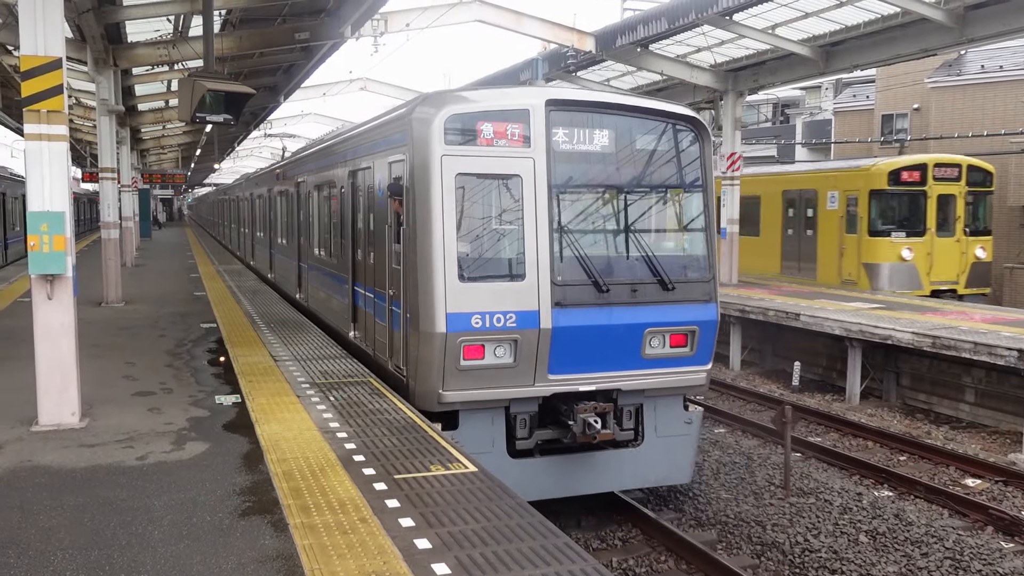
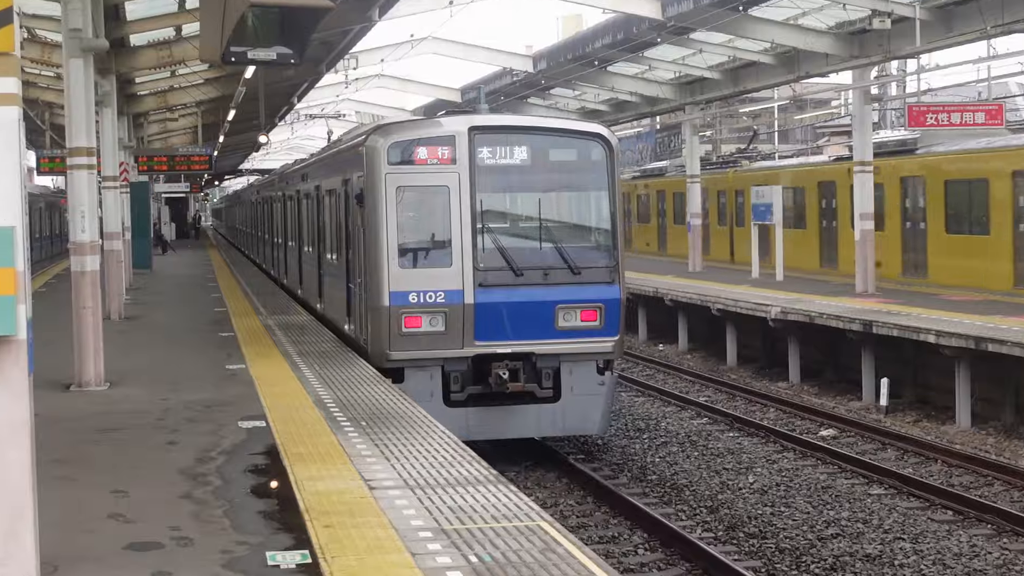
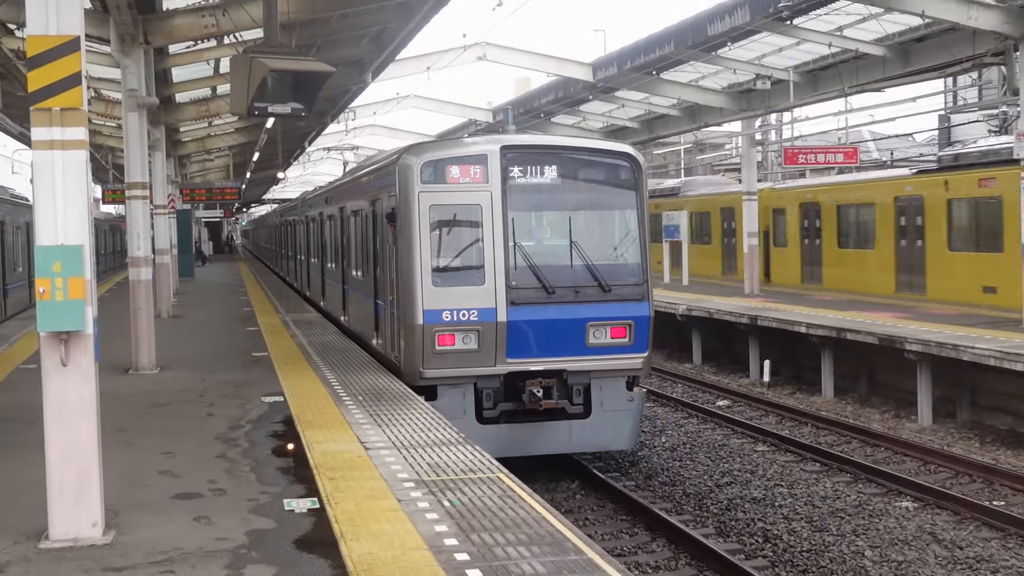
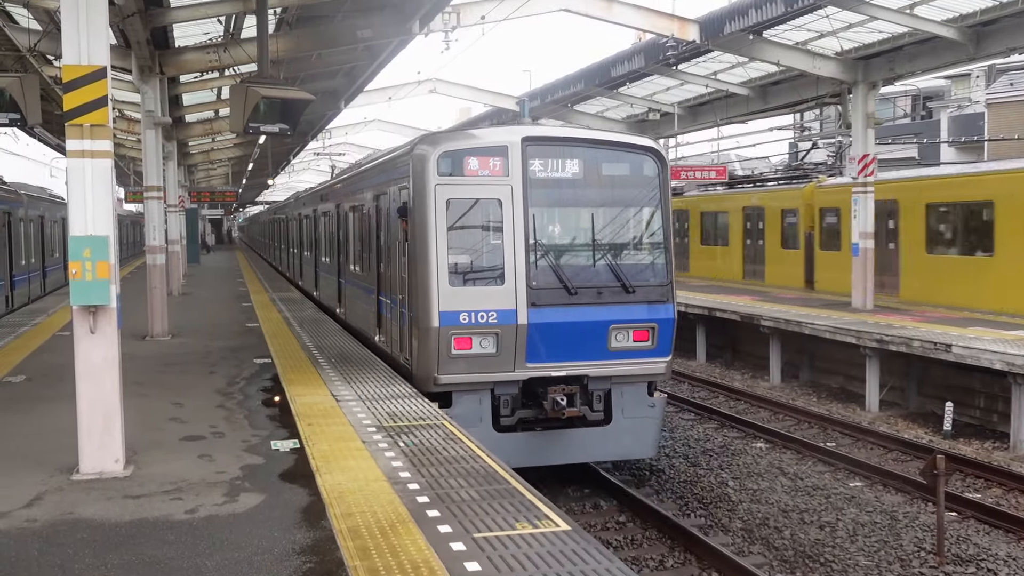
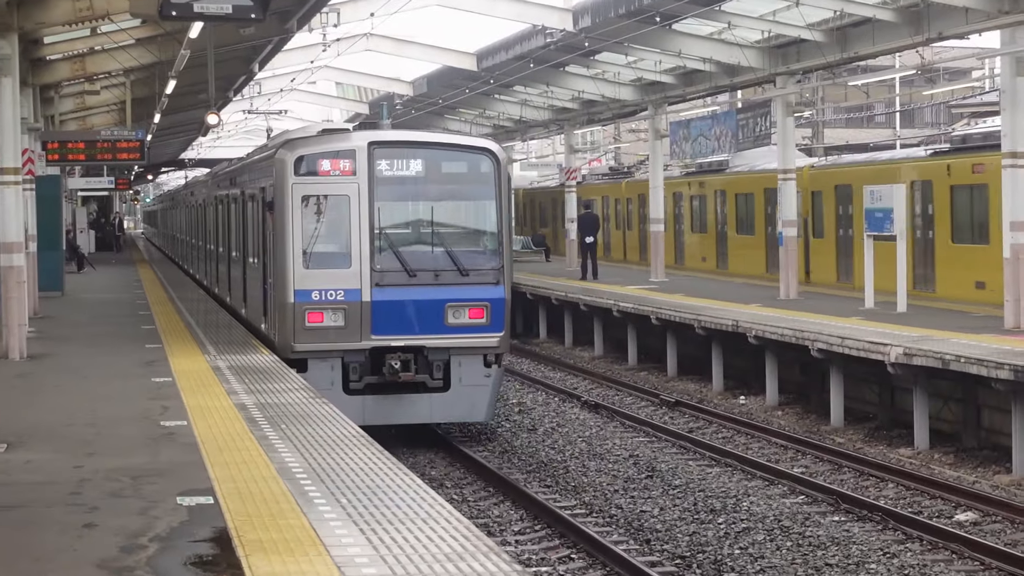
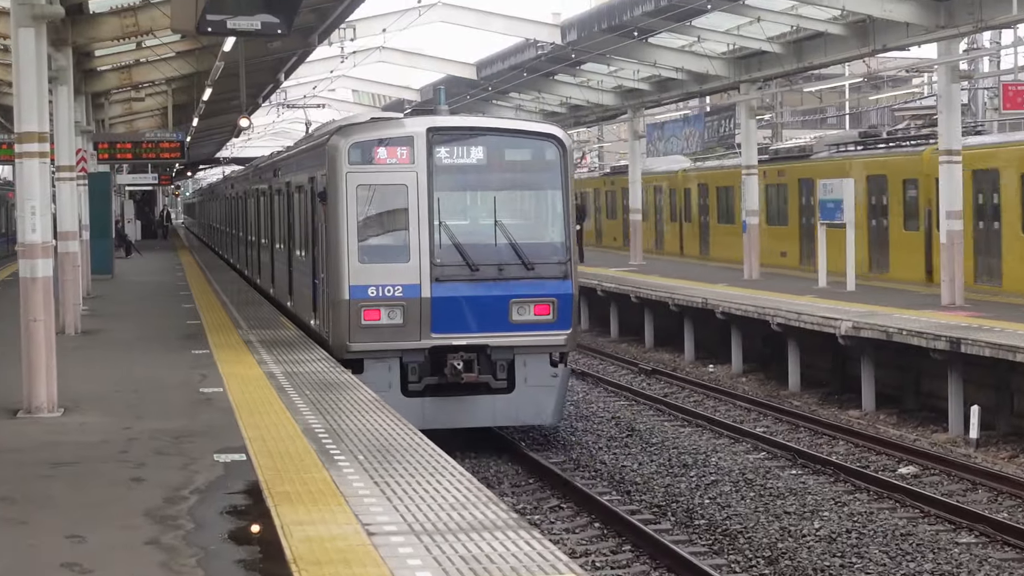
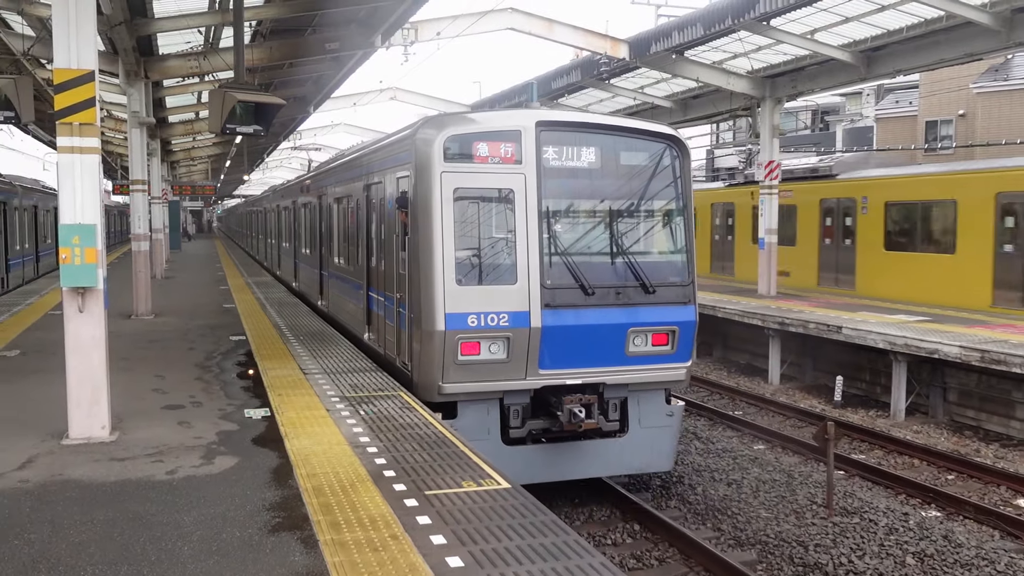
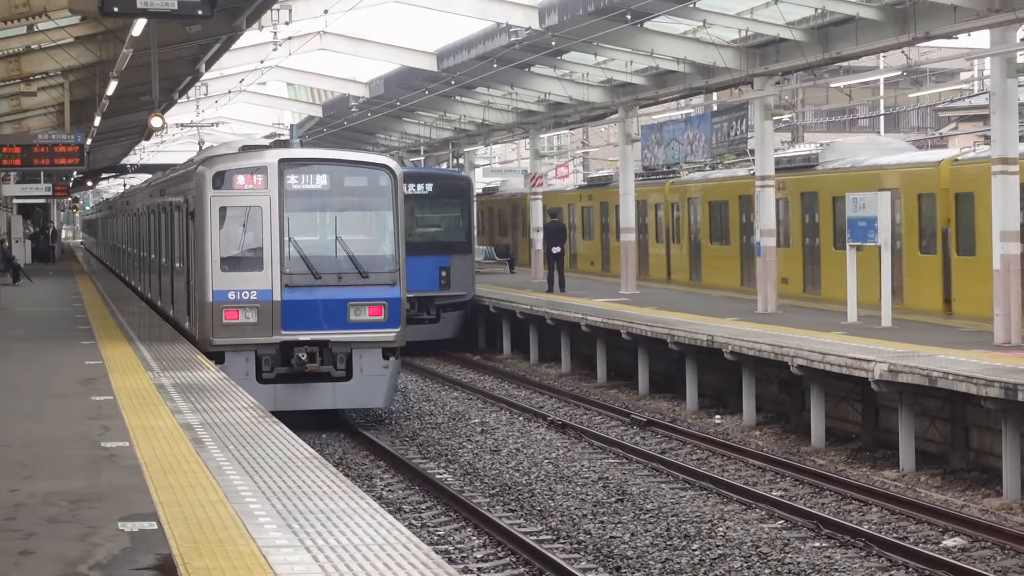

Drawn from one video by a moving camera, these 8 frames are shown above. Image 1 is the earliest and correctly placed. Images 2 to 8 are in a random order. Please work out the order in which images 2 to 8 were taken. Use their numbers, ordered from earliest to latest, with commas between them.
7, 4, 3, 2, 6, 5, 8
